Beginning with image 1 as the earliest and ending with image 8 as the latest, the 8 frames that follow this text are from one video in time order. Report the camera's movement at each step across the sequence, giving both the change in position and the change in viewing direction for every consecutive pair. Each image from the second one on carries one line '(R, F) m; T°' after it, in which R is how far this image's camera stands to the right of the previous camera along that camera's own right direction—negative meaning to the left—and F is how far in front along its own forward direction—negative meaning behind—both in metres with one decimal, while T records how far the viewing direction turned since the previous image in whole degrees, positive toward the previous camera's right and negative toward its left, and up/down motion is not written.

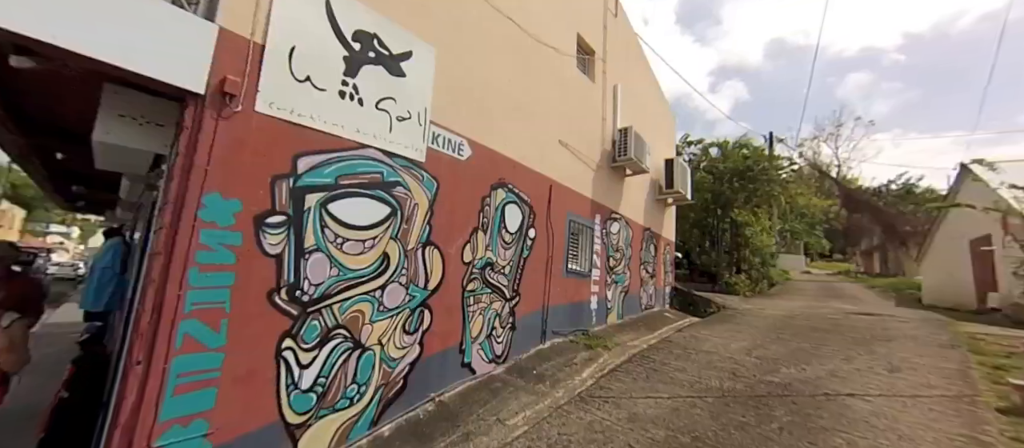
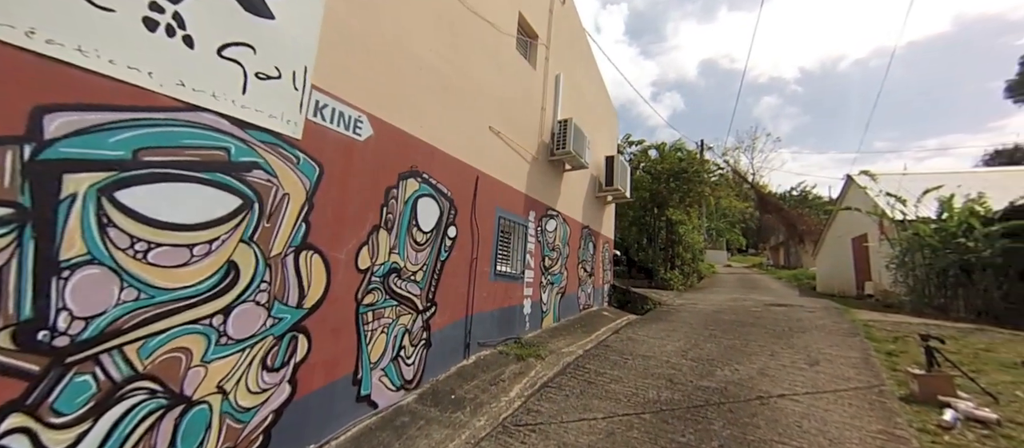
(+0.3, +0.7) m; +10°
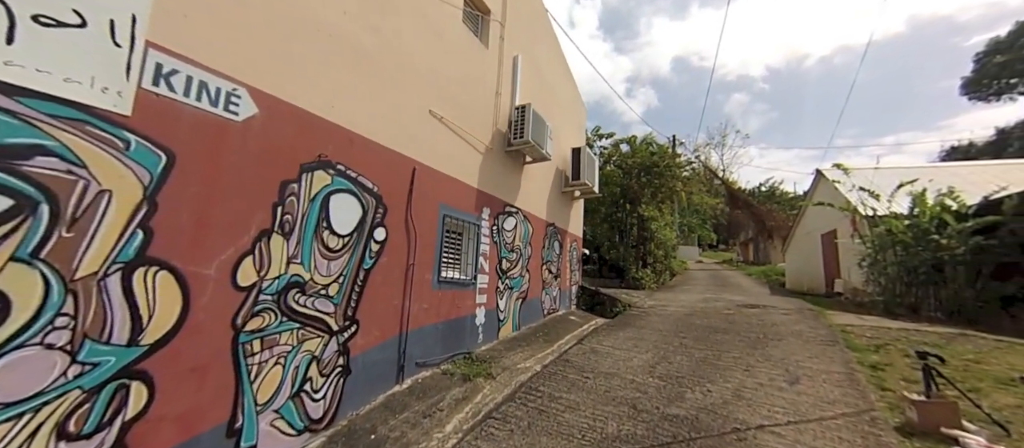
(+0.5, +0.7) m; +4°
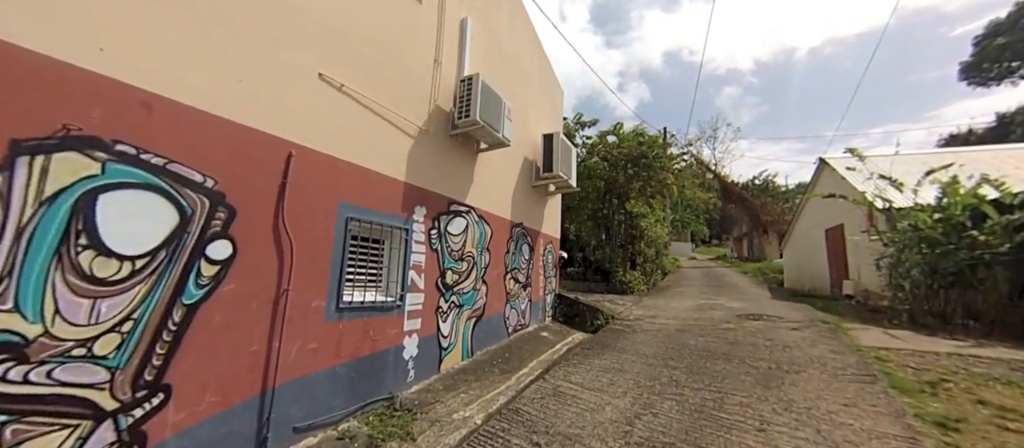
(+0.7, +1.2) m; +1°
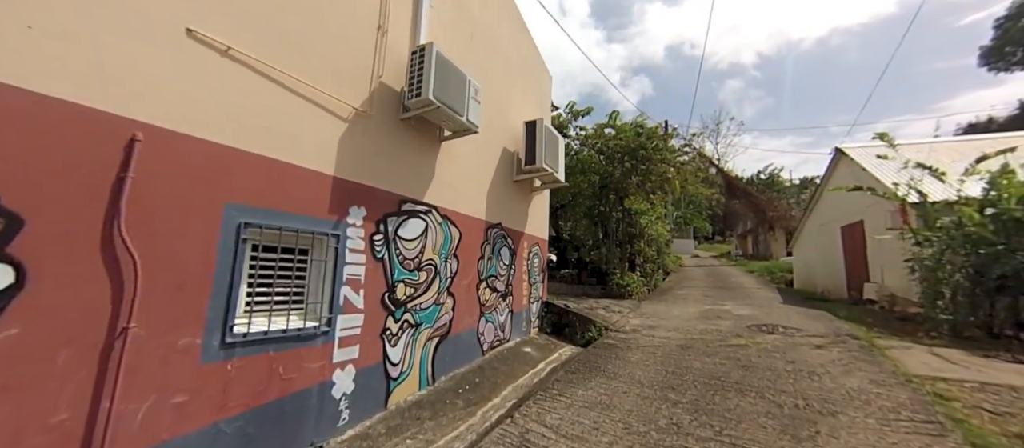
(+0.4, +0.8) m; 0°
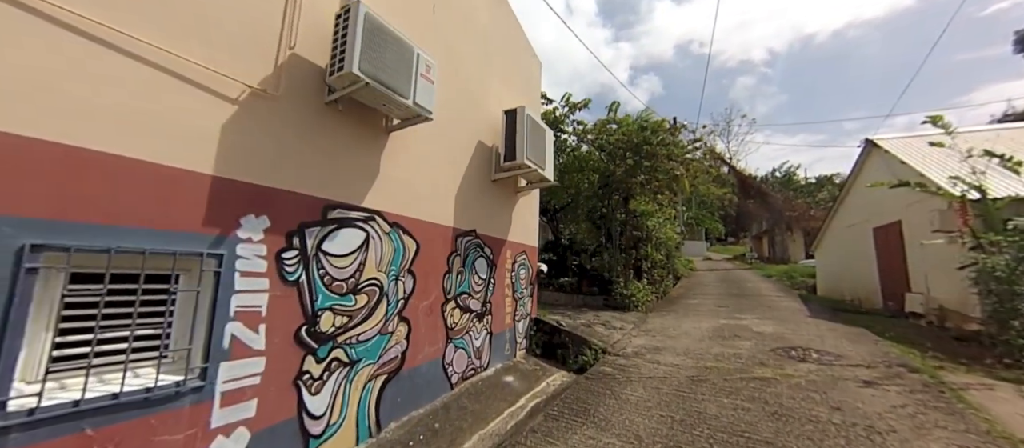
(+0.5, +0.9) m; -2°
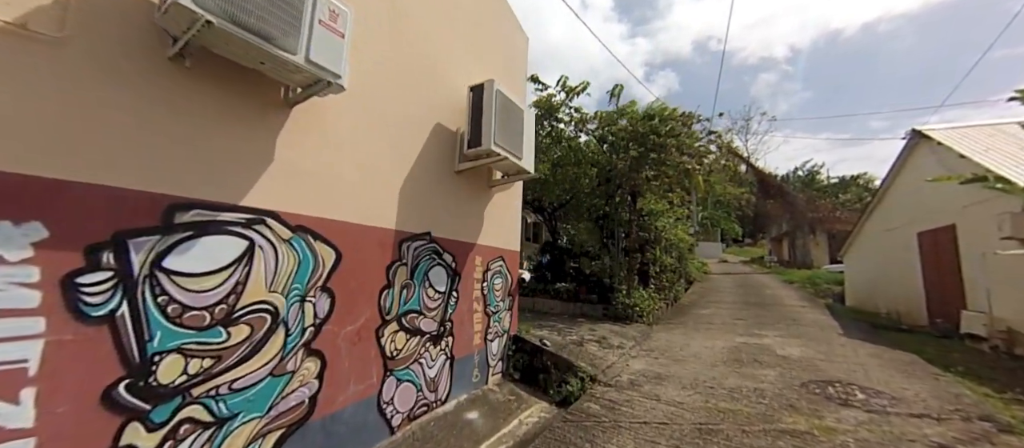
(+0.6, +1.0) m; -2°
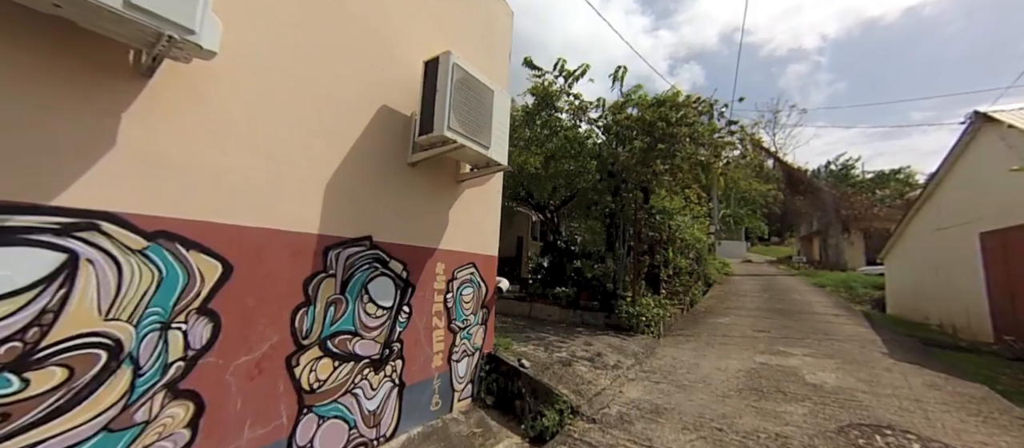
(+0.6, +0.8) m; -3°
